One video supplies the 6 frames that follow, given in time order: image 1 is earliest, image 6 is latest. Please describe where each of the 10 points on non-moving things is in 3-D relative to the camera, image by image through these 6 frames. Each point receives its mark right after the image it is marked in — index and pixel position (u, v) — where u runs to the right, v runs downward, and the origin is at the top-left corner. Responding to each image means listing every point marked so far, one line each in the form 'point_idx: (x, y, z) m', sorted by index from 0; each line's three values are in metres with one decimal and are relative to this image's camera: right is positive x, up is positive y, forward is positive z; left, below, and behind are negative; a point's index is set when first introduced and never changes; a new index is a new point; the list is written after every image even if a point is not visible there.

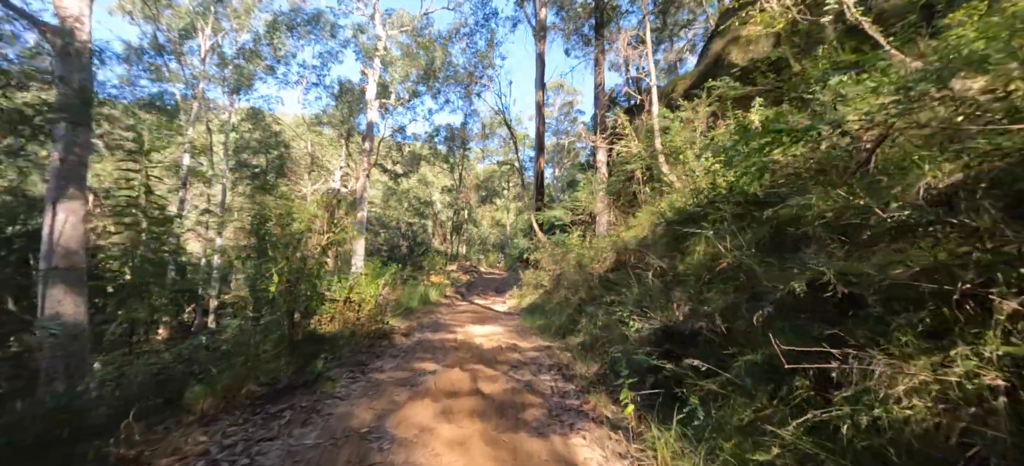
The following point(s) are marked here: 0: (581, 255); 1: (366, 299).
0: (+1.6, -0.5, +9.9) m
1: (-2.6, -1.2, +7.7) m
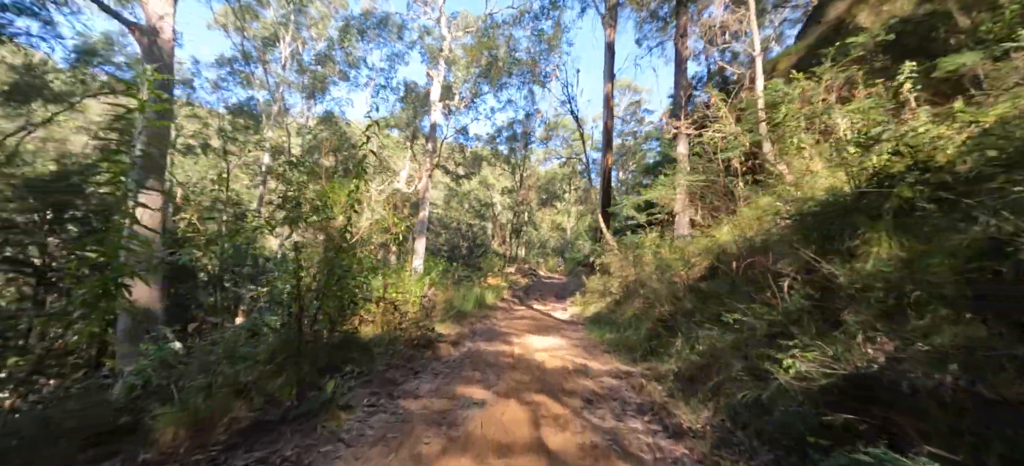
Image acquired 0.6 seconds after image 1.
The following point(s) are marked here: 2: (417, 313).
0: (+2.9, -0.5, +8.3) m
1: (-1.6, -1.0, +6.8) m
2: (-1.5, -1.3, +6.8) m
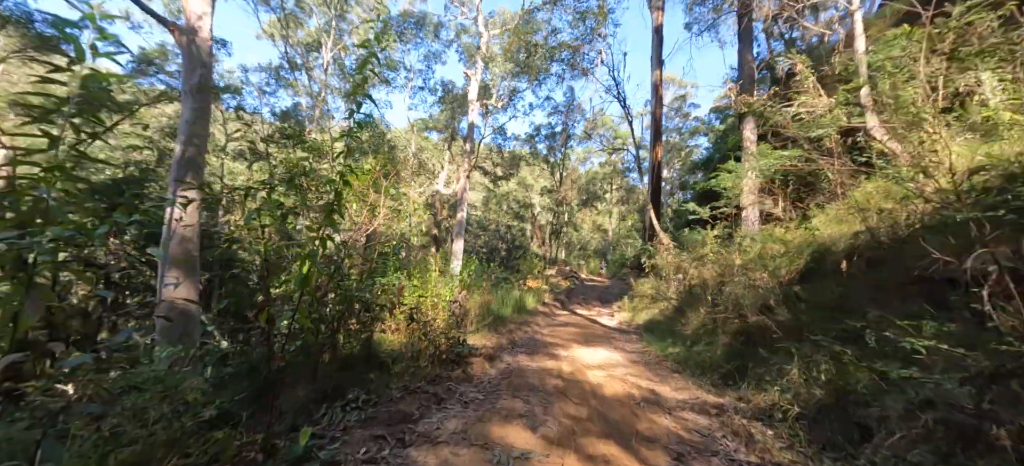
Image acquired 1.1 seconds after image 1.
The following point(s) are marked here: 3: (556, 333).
0: (+3.6, -0.4, +7.0) m
1: (-1.0, -1.0, +5.9) m
2: (-0.8, -1.2, +5.9) m
3: (+0.8, -1.9, +8.5) m
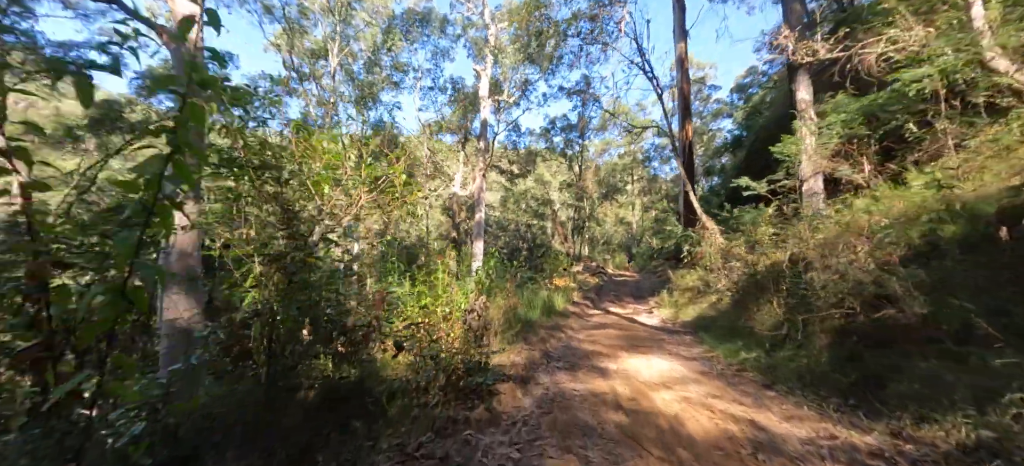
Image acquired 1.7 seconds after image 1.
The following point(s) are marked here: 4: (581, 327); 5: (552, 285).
0: (+4.0, -0.1, +5.7) m
1: (-0.6, -0.9, +4.7) m
2: (-0.5, -1.1, +4.7) m
3: (+1.4, -1.7, +7.3) m
4: (+1.4, -1.8, +8.6) m
5: (+1.3, -1.7, +14.0) m
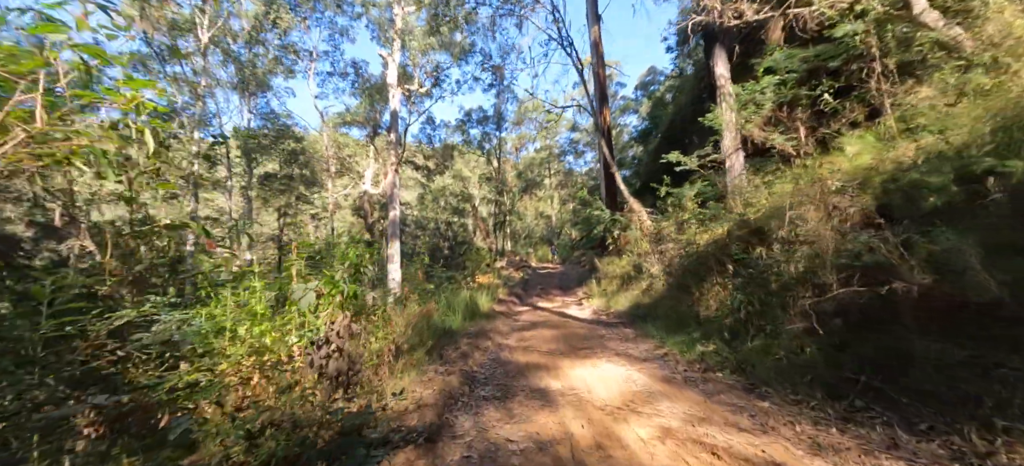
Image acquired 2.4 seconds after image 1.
0: (+3.0, +0.3, +5.1) m
1: (-1.3, -0.8, +3.3) m
2: (-1.2, -1.0, +3.3) m
3: (+0.2, -1.5, +6.2) m
4: (0.0, -1.6, +7.4) m
5: (-1.1, -1.5, +12.8) m
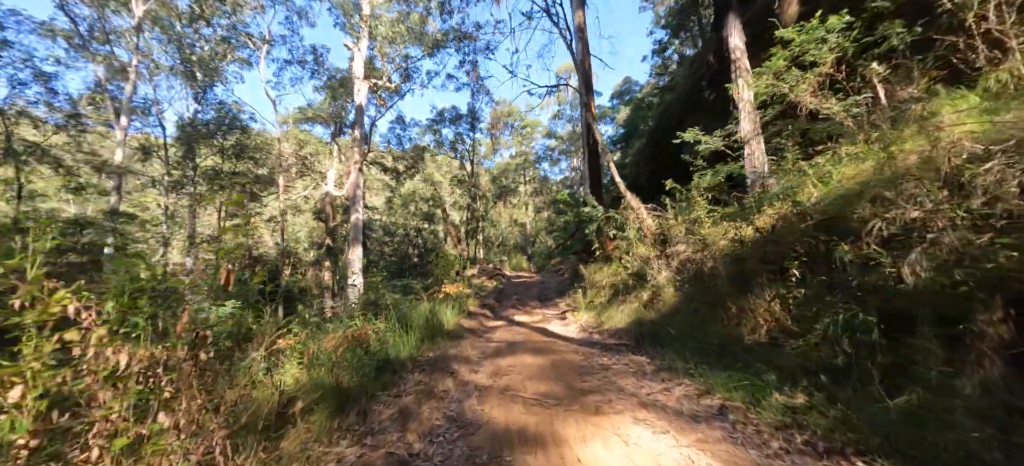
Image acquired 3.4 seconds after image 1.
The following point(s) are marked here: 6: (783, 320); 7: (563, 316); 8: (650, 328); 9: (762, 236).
0: (+2.8, +0.3, +3.5) m
1: (-1.4, -0.6, +1.5) m
2: (-1.3, -0.8, +1.5) m
3: (-0.1, -1.4, +4.4) m
4: (-0.4, -1.6, +5.6) m
5: (-1.8, -1.5, +10.9) m
6: (+2.4, -0.8, +4.0) m
7: (+1.2, -1.9, +9.4) m
8: (+1.9, -1.3, +6.0) m
9: (+2.6, -0.1, +4.6) m
